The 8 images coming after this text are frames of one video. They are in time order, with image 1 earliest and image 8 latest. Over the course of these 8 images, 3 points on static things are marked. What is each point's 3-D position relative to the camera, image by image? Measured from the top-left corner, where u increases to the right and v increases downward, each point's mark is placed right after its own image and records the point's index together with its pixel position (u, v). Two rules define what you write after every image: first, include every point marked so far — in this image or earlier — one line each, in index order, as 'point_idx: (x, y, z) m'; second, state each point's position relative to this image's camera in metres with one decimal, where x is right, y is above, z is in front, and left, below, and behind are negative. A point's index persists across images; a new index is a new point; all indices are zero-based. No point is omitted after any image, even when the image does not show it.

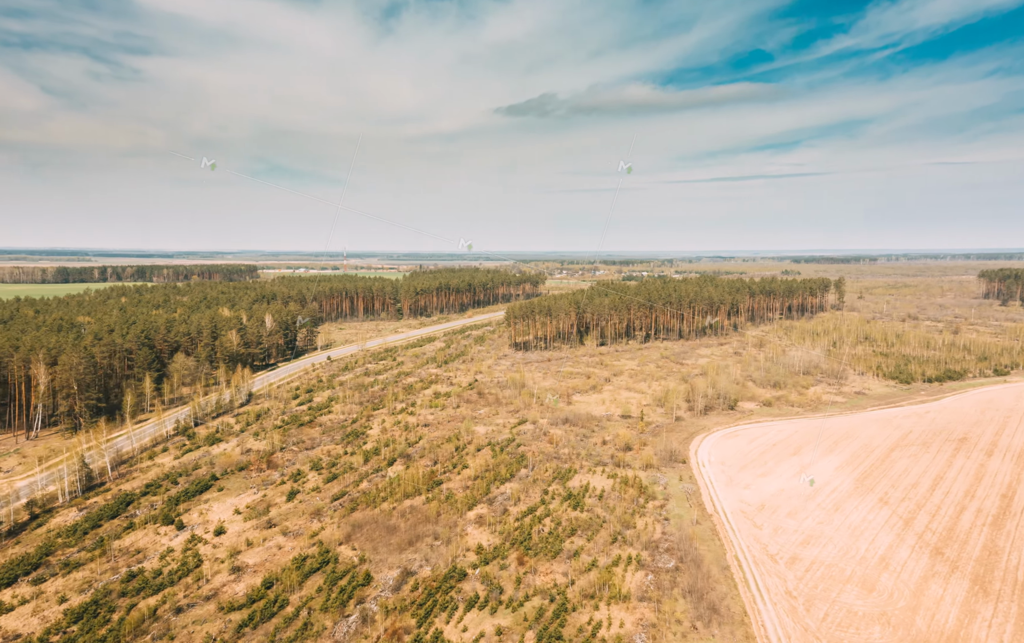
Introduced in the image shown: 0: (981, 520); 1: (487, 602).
0: (+13.9, -5.7, +18.6) m
1: (-0.7, -6.1, +13.6) m
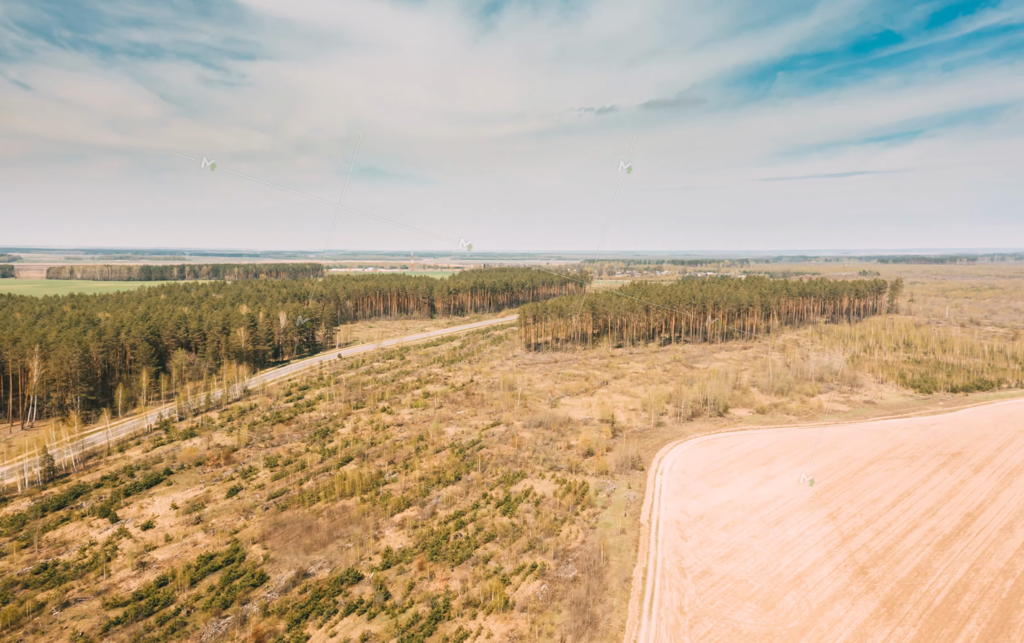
0: (+11.7, -5.9, +17.6) m
1: (-3.2, -6.1, +13.6) m
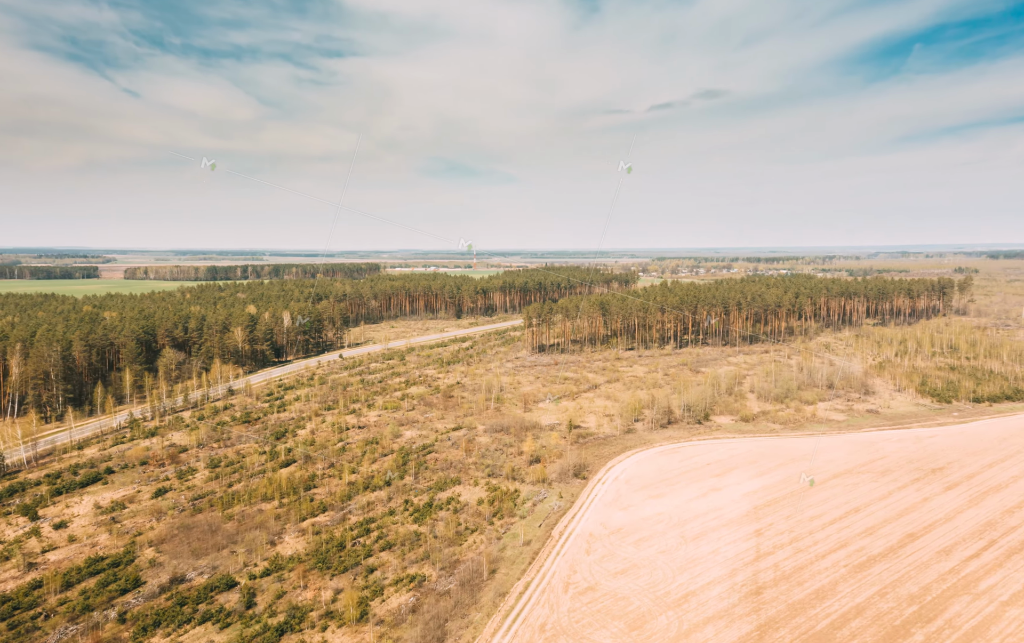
0: (+8.9, -6.1, +16.7) m
1: (-6.1, -6.2, +13.4) m
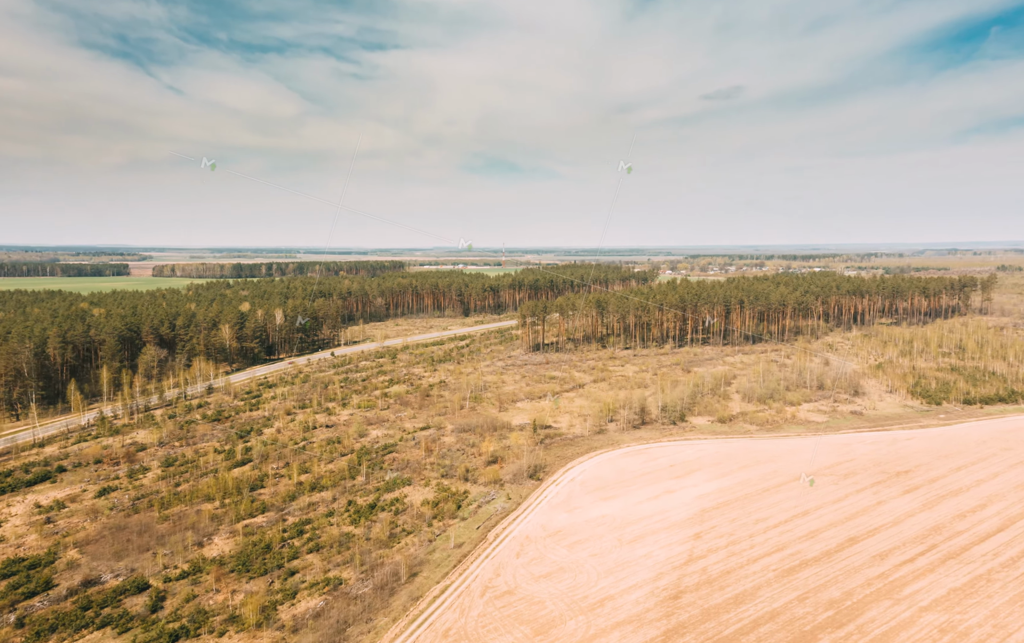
0: (+7.0, -6.2, +16.3) m
1: (-8.1, -6.2, +13.3) m
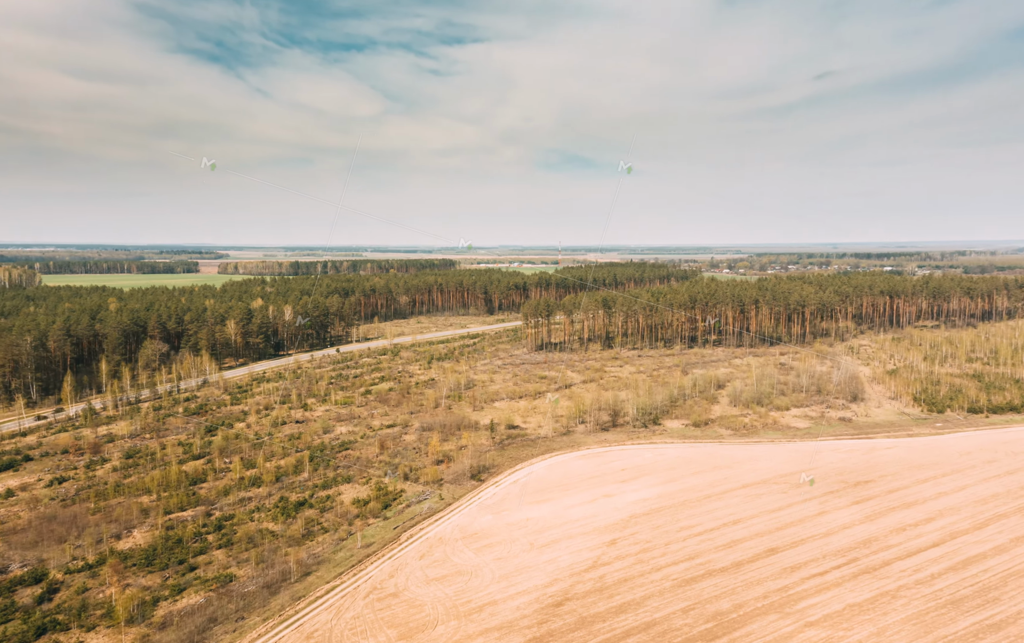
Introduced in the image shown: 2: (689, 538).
0: (+4.5, -6.3, +16.0) m
1: (-10.8, -6.2, +13.7) m
2: (+5.1, -6.2, +18.1) m
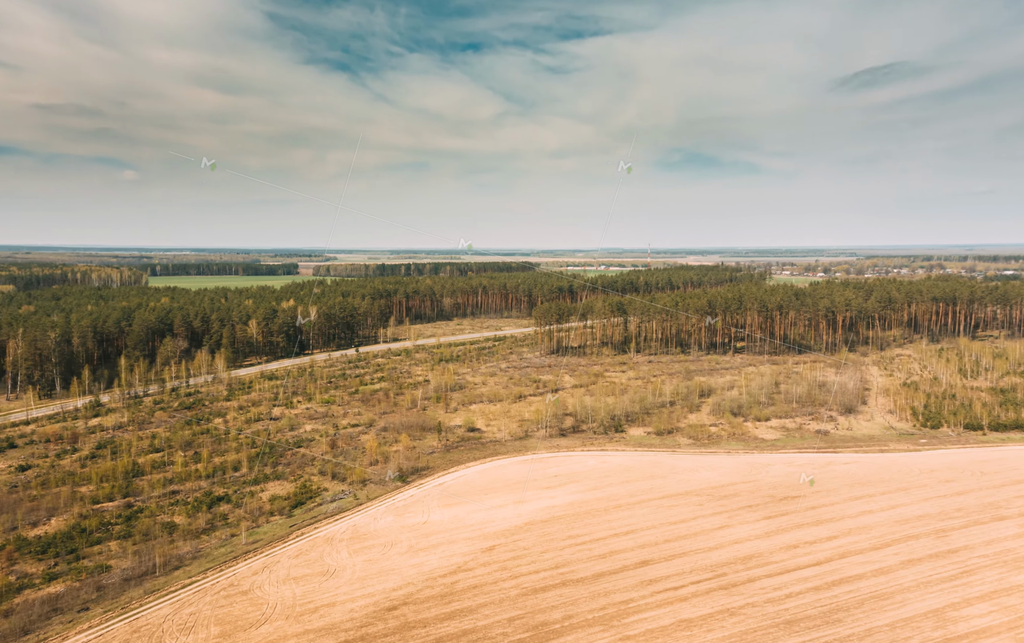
0: (+0.9, -6.5, +16.2) m
1: (-14.5, -6.2, +15.2) m
2: (+1.7, -6.5, +18.3) m
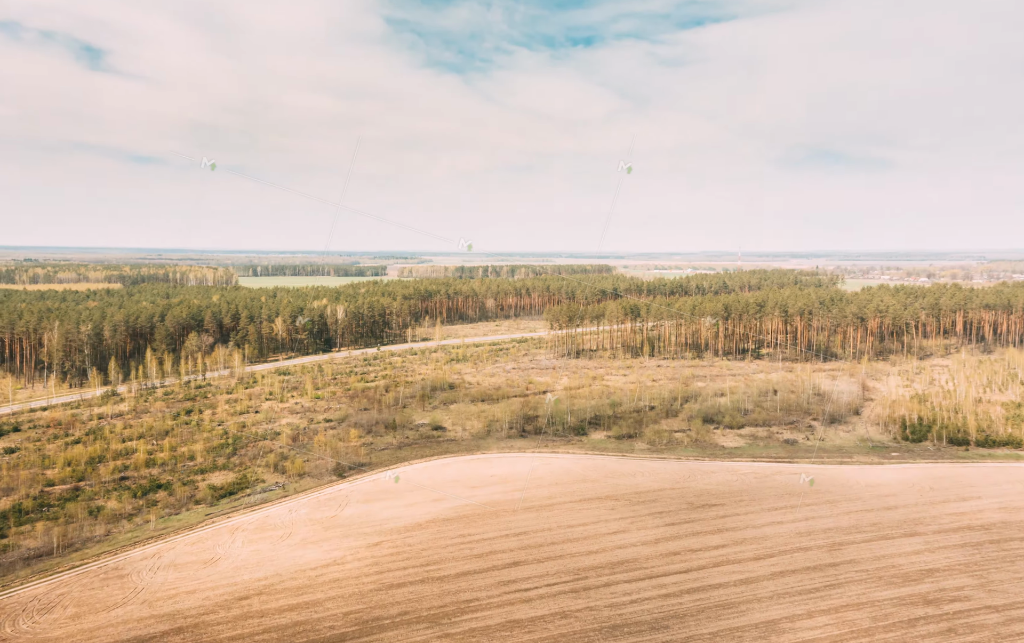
0: (-2.7, -6.7, +17.1) m
1: (-18.1, -6.2, +17.5) m
2: (-1.7, -6.7, +19.1) m
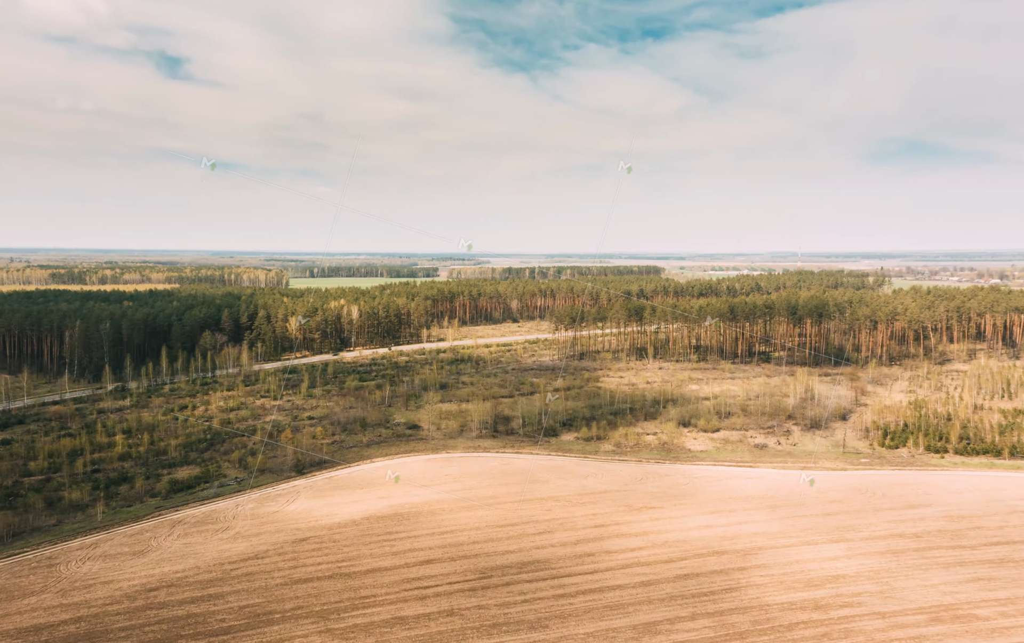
0: (-5.3, -6.9, +18.0) m
1: (-20.6, -6.3, +19.3) m
2: (-4.1, -6.9, +20.0) m
